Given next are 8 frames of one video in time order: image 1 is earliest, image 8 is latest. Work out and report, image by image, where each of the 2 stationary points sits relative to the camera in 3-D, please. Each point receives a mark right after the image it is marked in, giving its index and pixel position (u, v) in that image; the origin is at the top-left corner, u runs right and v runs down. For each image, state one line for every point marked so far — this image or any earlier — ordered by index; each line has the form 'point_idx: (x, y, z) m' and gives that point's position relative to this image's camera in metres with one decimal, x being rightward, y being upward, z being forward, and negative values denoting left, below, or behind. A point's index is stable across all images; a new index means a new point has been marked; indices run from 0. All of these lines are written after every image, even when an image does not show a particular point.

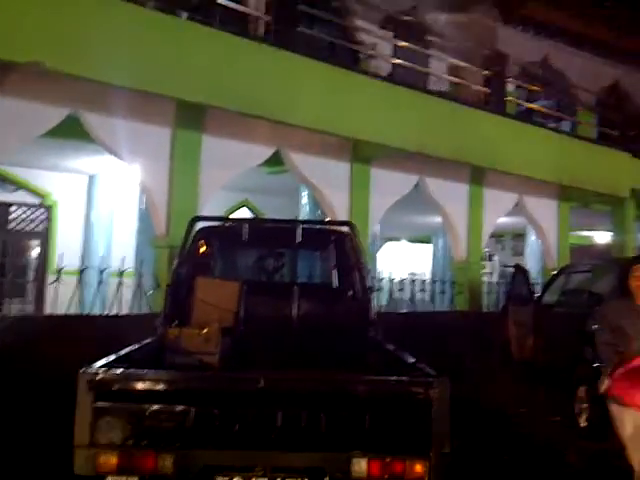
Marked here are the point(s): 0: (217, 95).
0: (-1.0, +1.3, +6.9) m
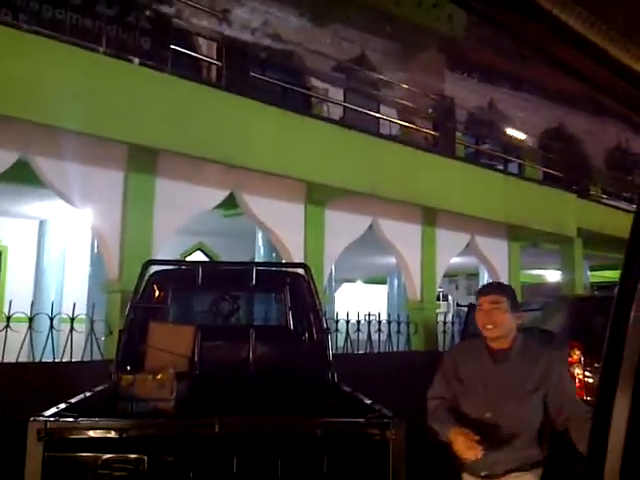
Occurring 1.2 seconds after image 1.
0: (-1.4, +0.9, +6.9) m
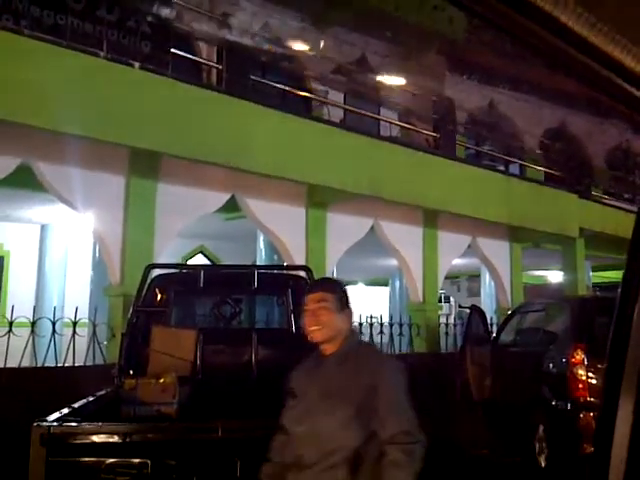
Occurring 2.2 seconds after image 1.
0: (-1.4, +0.9, +6.9) m
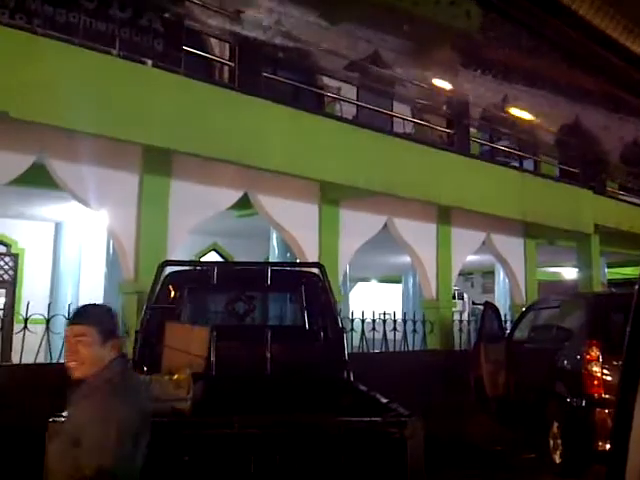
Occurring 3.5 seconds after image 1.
0: (-1.3, +0.9, +6.9) m
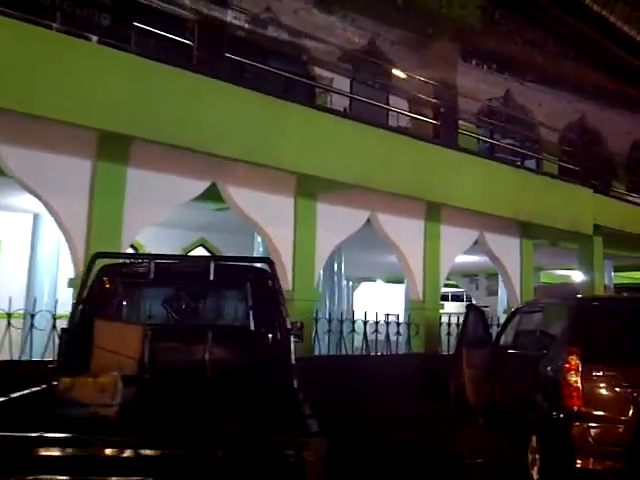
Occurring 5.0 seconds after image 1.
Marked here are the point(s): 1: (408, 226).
0: (-1.6, +1.0, +6.5) m
1: (+1.1, +0.2, +9.4) m
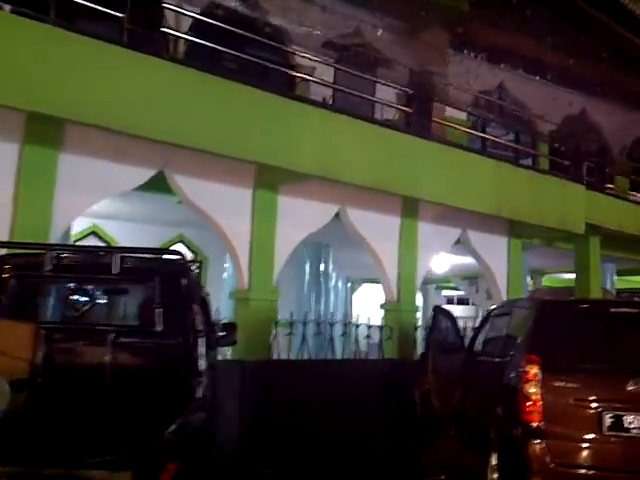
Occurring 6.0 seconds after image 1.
0: (-2.0, +1.1, +6.0) m
1: (+0.7, +0.2, +8.9) m
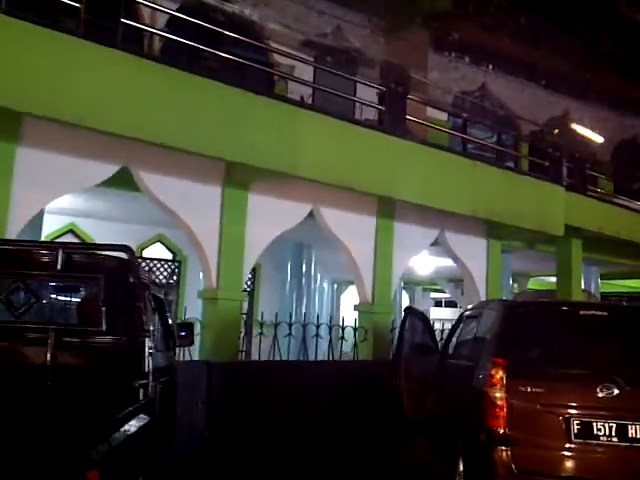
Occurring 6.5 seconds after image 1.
0: (-2.3, +1.1, +5.8) m
1: (+0.4, +0.2, +8.7) m
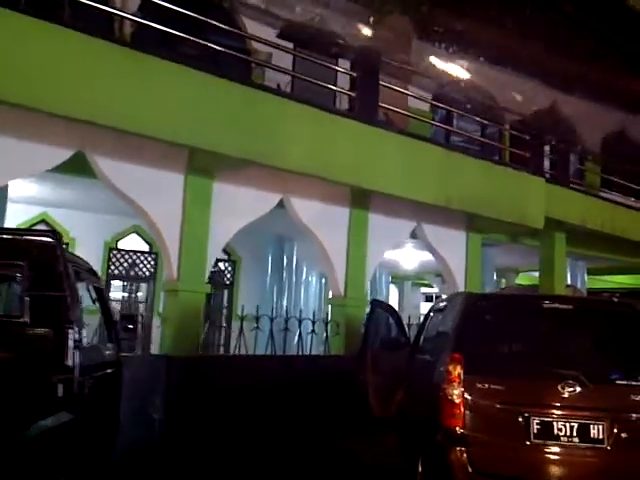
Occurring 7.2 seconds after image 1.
0: (-2.6, +1.2, +5.5) m
1: (+0.1, +0.3, +8.4) m
